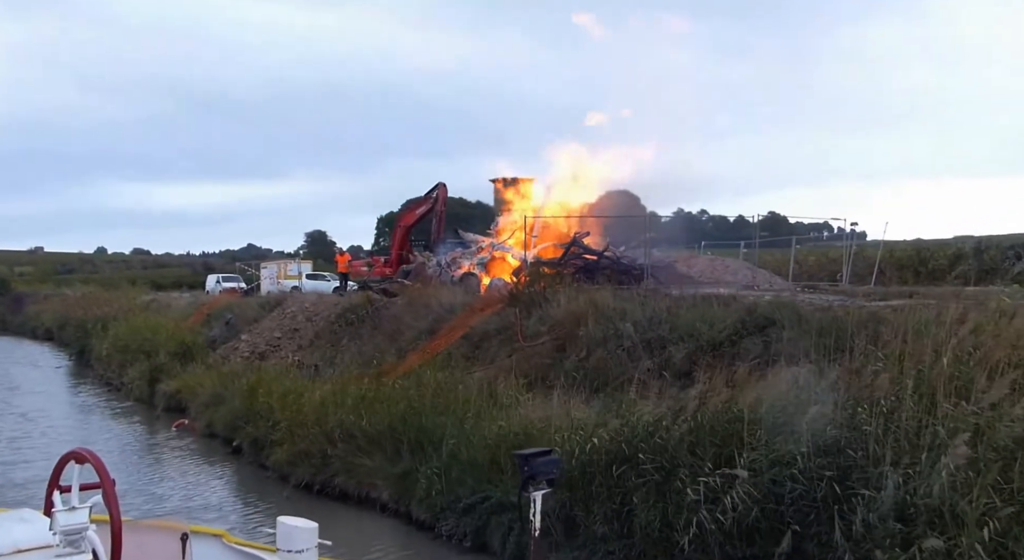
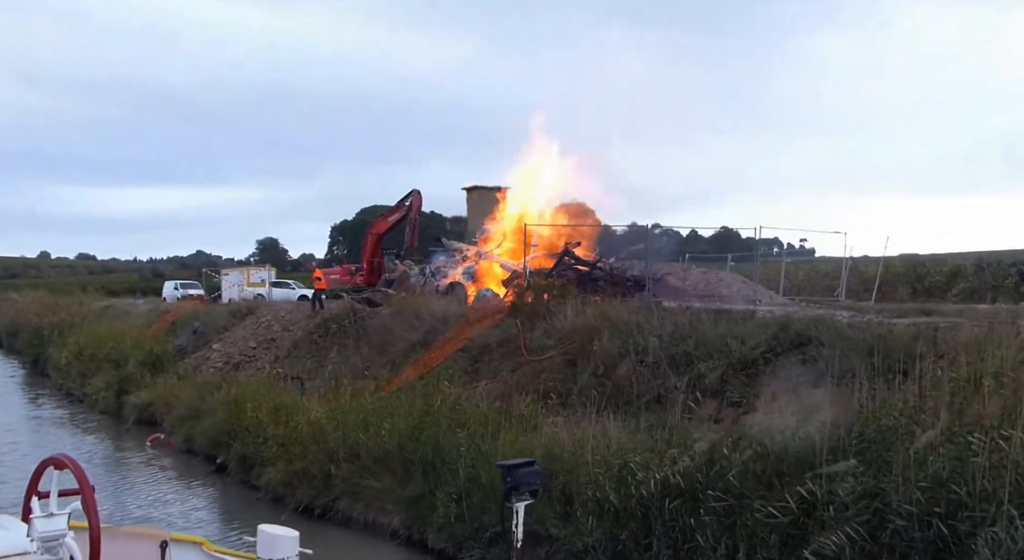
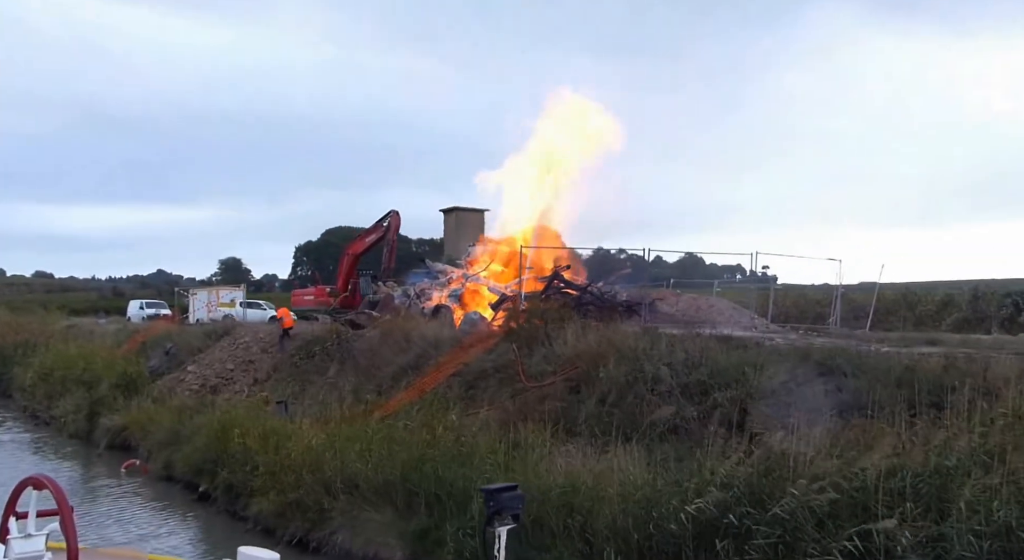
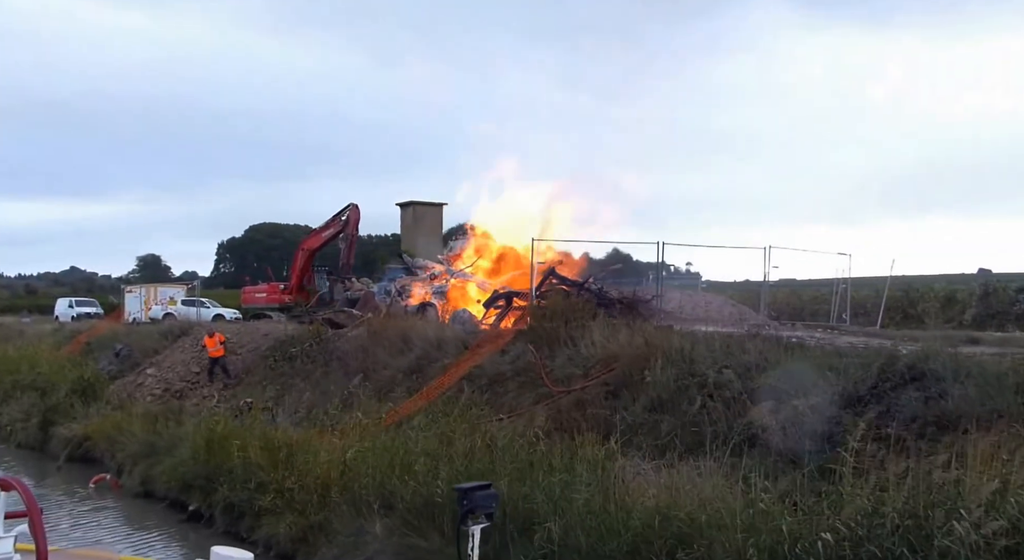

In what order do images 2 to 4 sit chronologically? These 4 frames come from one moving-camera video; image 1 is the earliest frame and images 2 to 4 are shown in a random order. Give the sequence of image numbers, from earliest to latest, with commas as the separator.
2, 3, 4
